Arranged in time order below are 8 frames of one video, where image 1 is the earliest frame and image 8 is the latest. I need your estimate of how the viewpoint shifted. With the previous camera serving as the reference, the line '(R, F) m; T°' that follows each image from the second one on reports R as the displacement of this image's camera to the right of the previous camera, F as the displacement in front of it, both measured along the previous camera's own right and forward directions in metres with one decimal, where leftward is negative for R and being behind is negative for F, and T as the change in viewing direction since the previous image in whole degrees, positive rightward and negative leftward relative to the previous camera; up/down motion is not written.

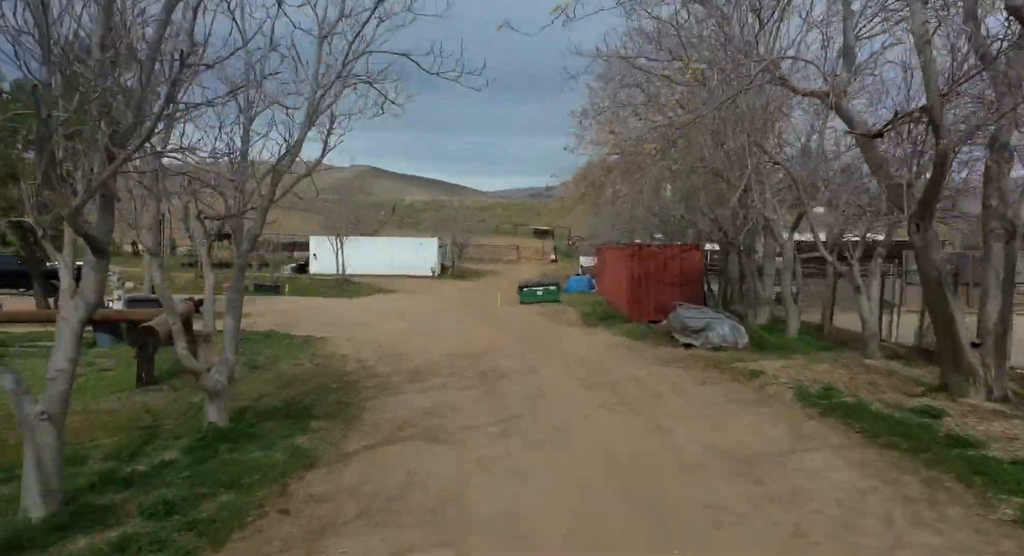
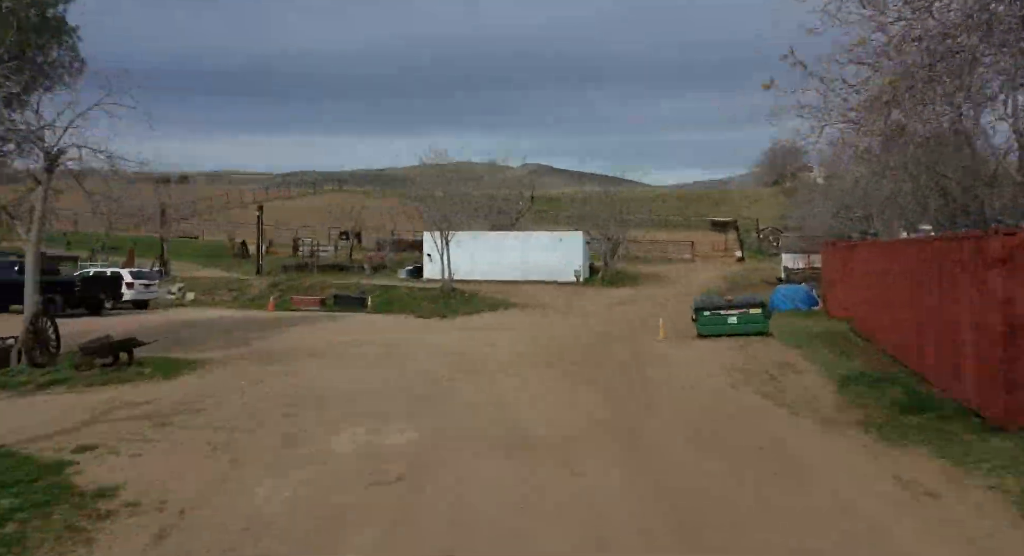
(0.0, +10.5) m; -14°
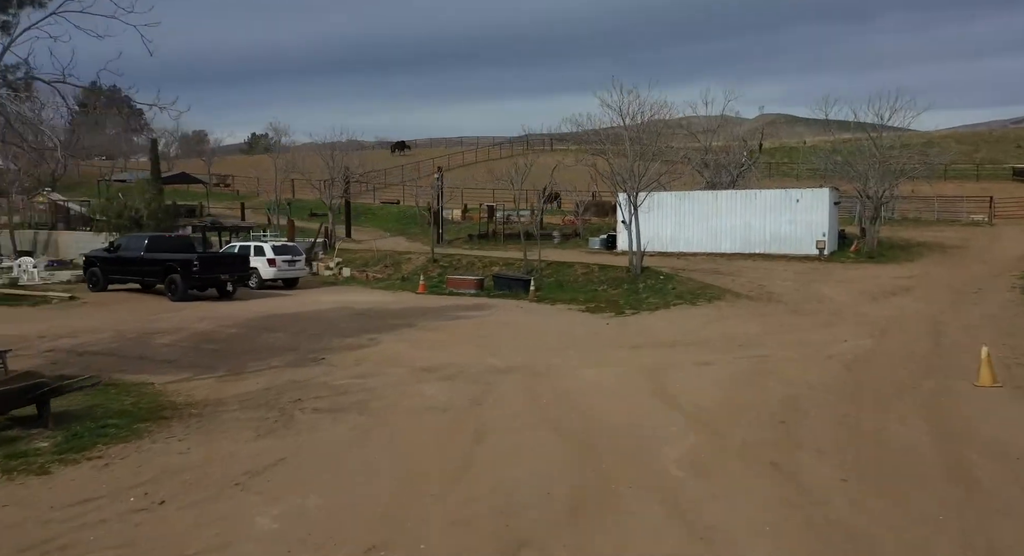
(+0.5, +6.1) m; -18°
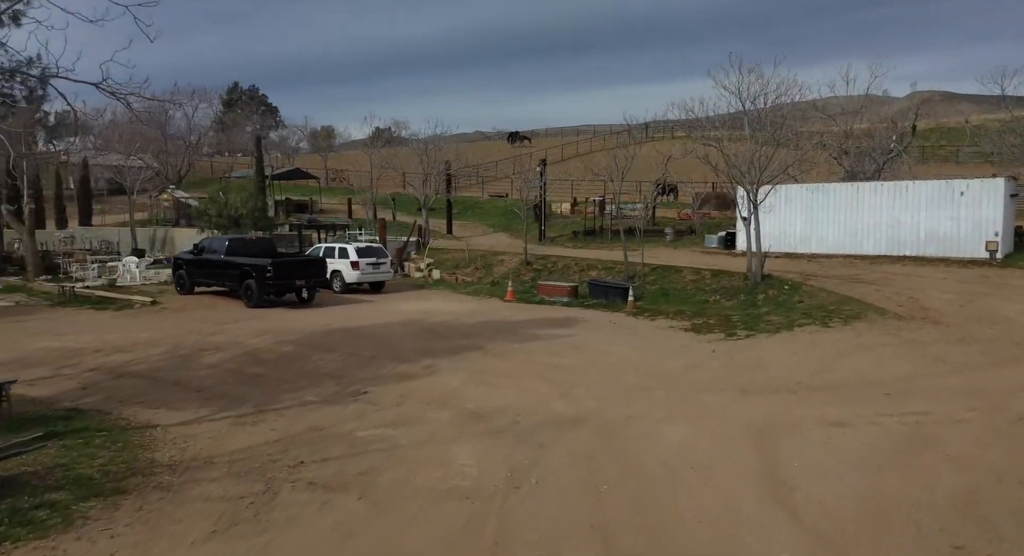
(+0.6, +2.1) m; -10°
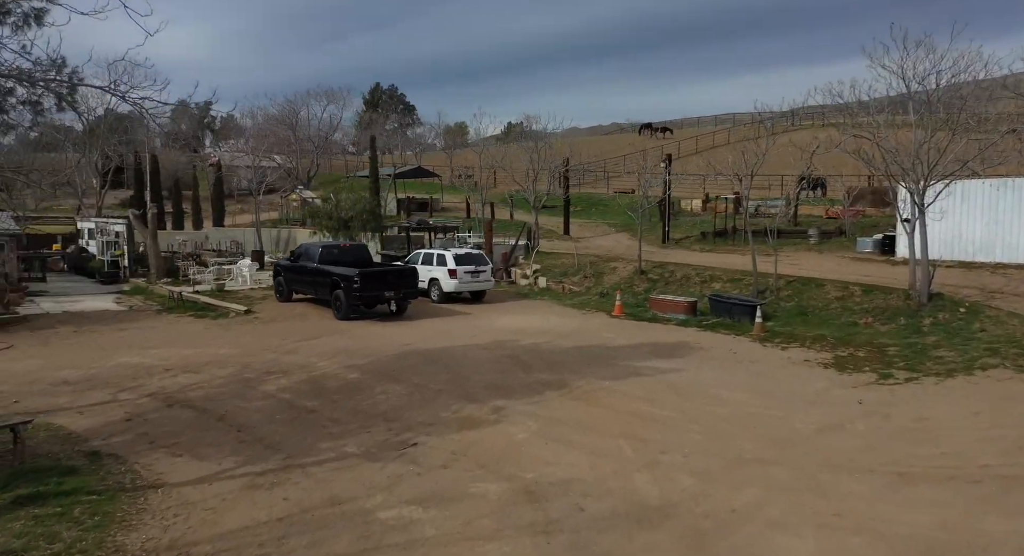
(+0.6, +1.9) m; -11°
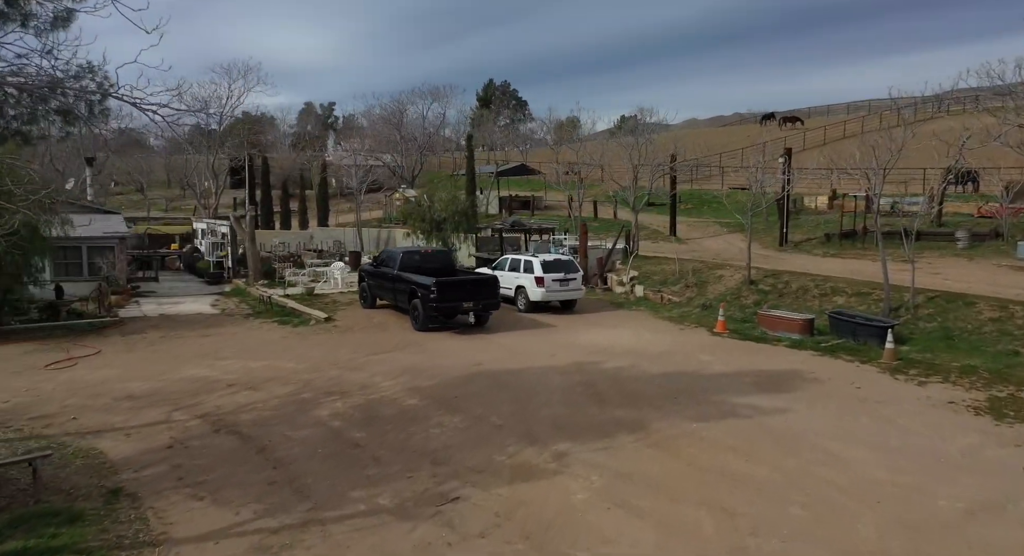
(+0.6, +1.4) m; -9°
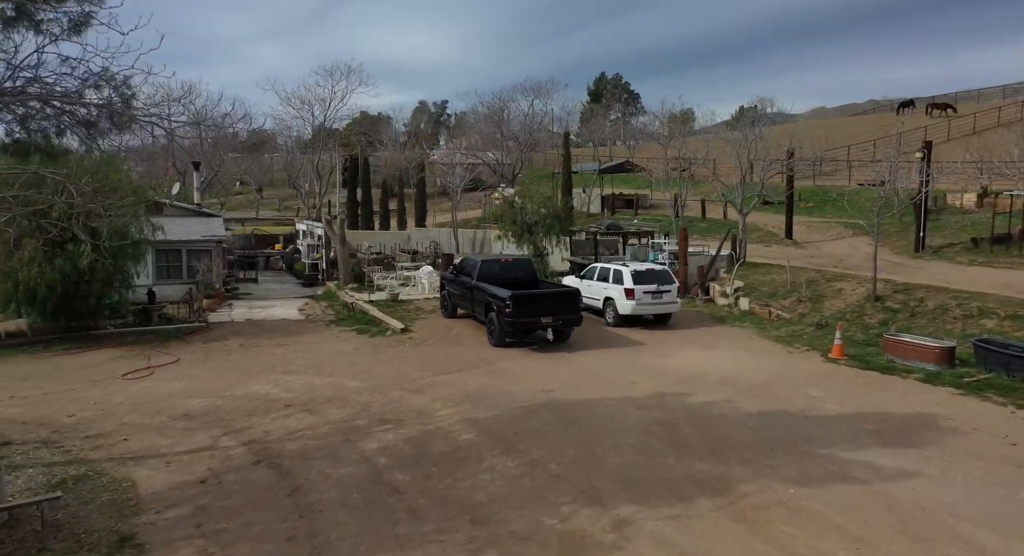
(+0.6, +1.3) m; -9°
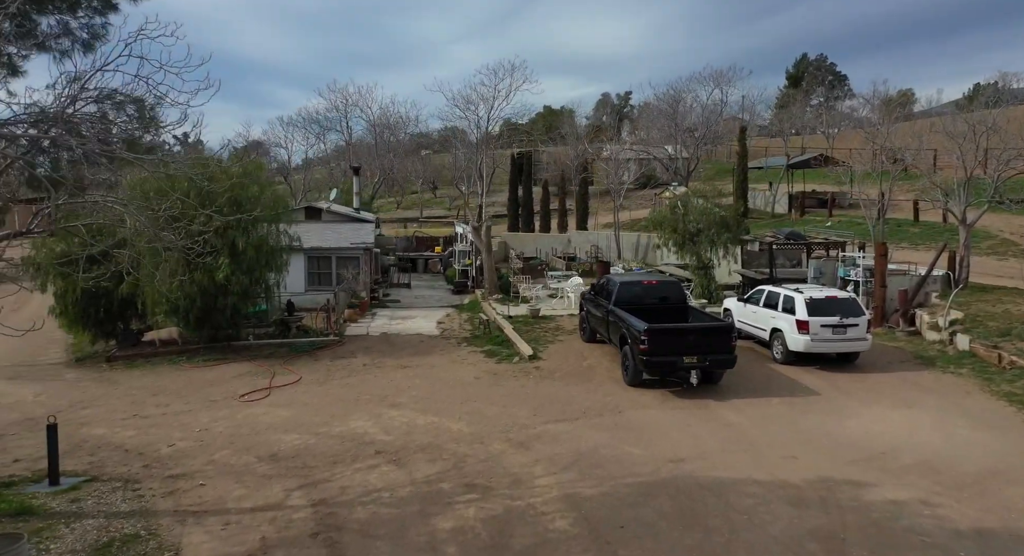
(+0.8, +2.1) m; -15°
